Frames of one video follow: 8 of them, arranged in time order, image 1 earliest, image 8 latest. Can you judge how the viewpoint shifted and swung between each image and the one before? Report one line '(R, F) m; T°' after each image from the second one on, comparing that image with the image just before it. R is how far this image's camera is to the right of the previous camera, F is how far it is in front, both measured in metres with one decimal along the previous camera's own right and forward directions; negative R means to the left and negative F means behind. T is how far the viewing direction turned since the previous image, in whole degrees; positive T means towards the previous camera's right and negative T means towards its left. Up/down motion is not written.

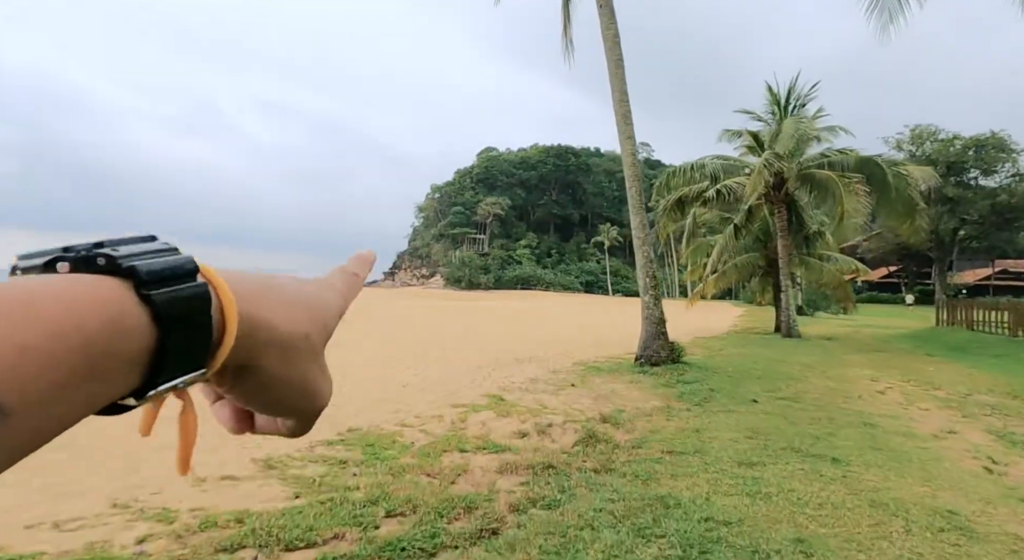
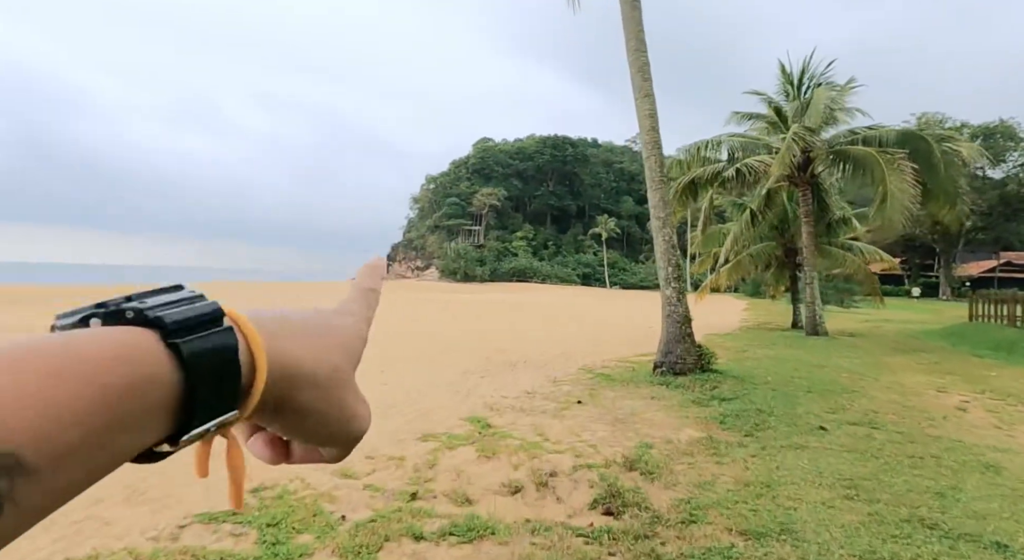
(+0.1, +1.9) m; 0°
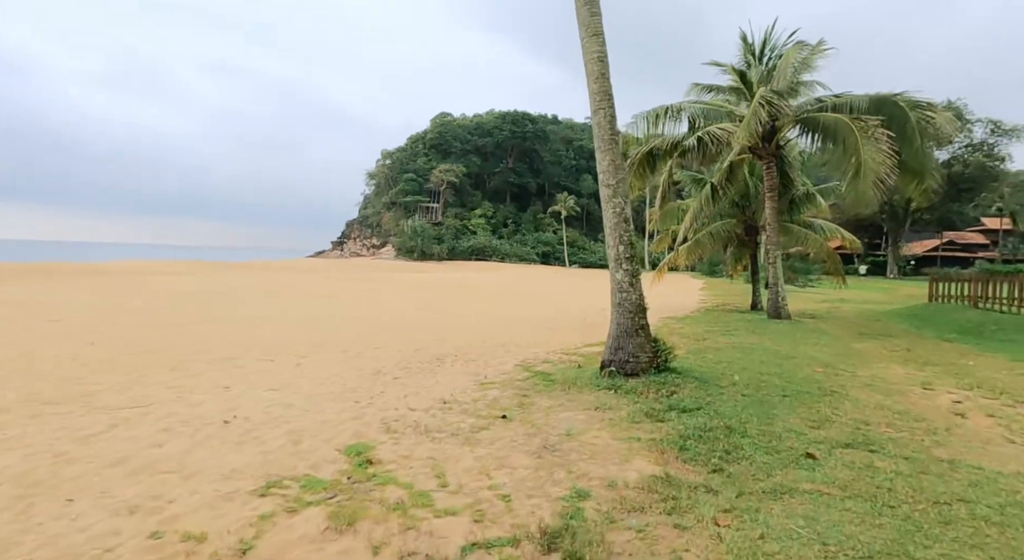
(+0.5, +1.6) m; +4°
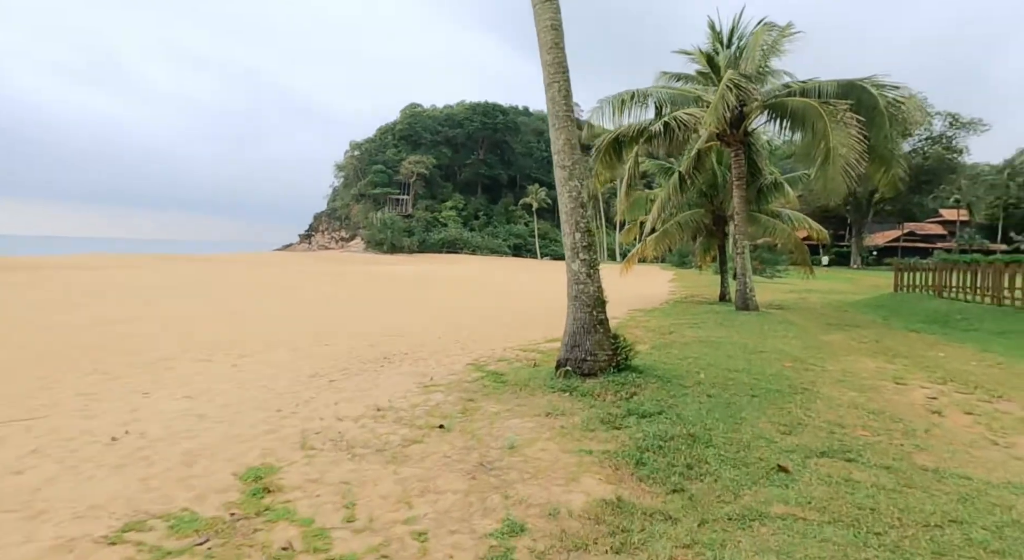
(+0.3, +0.6) m; +3°
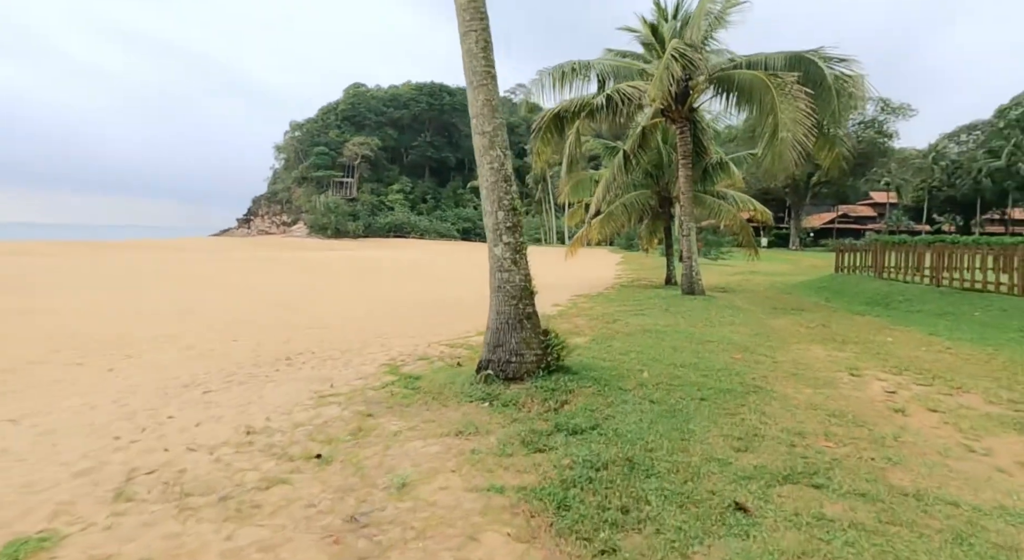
(+0.4, +1.0) m; +5°
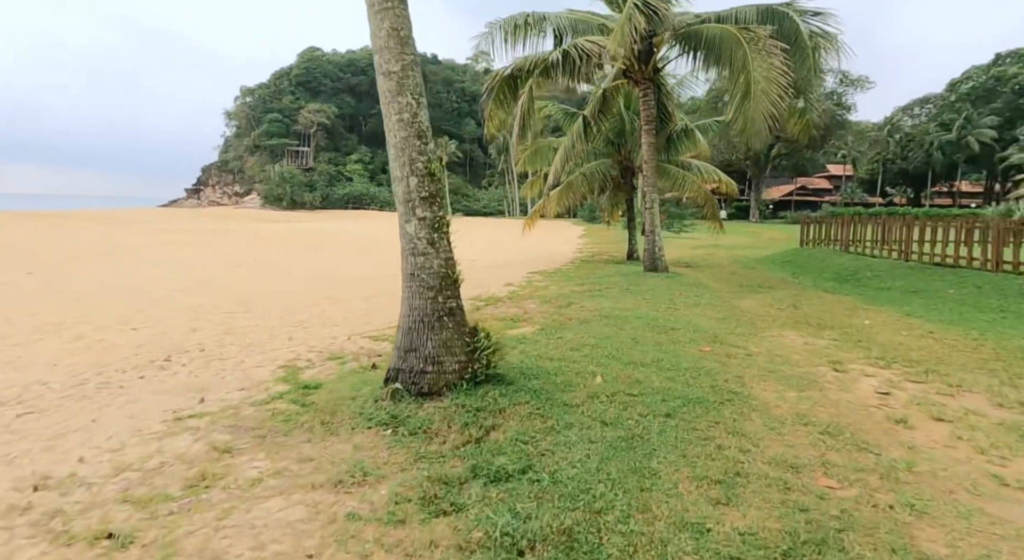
(+0.3, +1.2) m; +3°
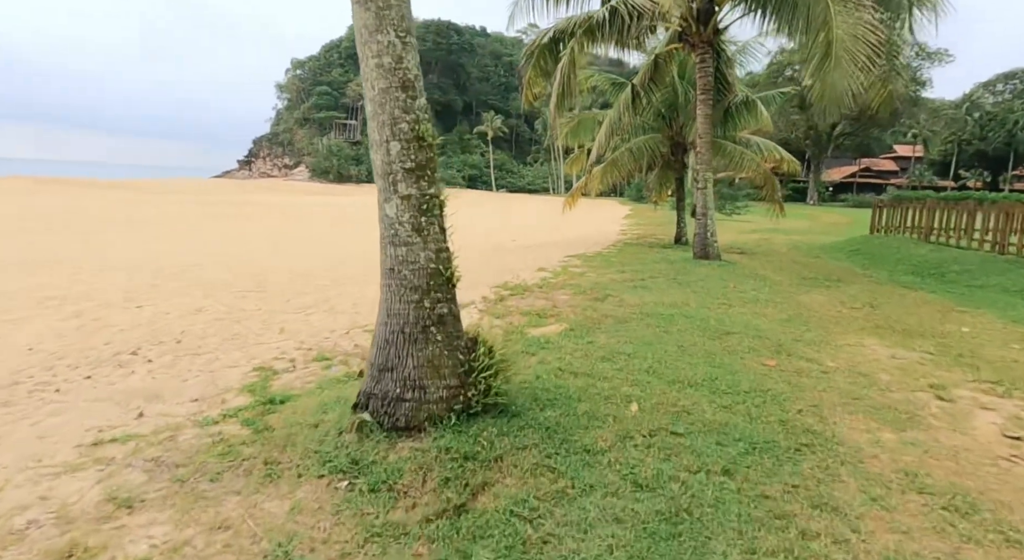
(+0.2, +1.1) m; -4°
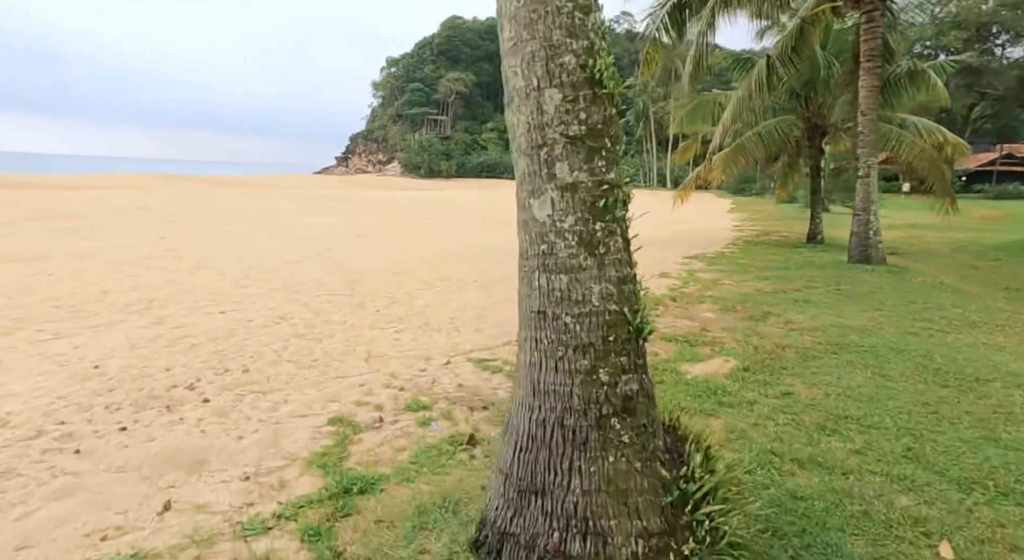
(-0.5, +1.4) m; -8°
